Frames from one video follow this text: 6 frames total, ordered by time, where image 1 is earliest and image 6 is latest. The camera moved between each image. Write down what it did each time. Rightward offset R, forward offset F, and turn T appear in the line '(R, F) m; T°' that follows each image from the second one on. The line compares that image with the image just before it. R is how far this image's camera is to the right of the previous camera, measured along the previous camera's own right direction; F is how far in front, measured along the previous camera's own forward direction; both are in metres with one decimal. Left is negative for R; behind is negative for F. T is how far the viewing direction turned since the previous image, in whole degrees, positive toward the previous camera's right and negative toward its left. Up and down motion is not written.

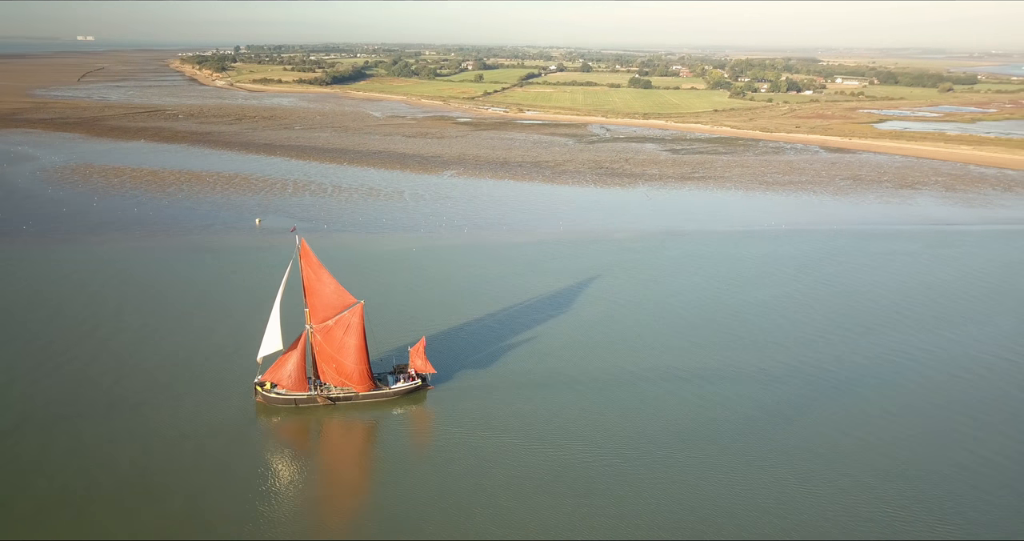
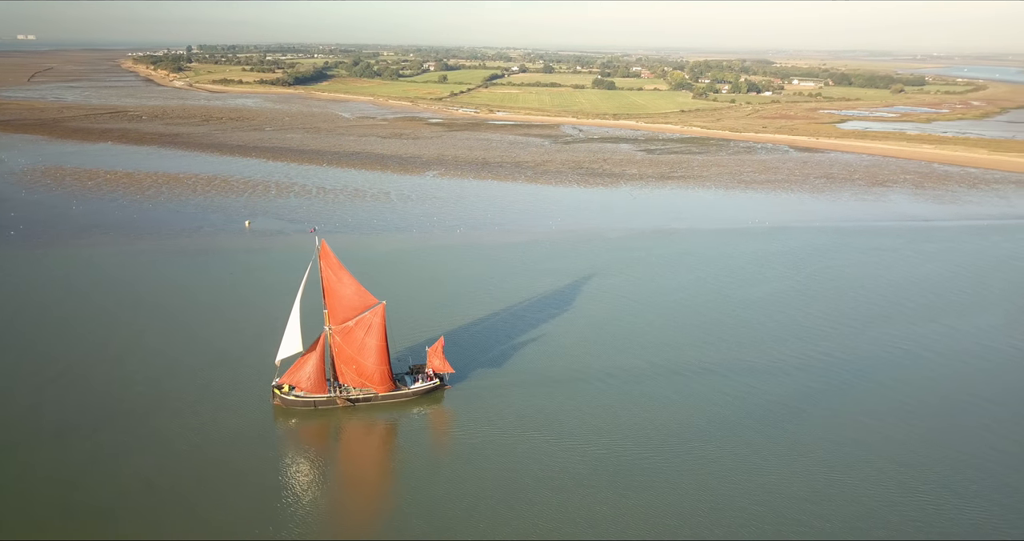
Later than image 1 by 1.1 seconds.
(-1.6, 0.0) m; +3°
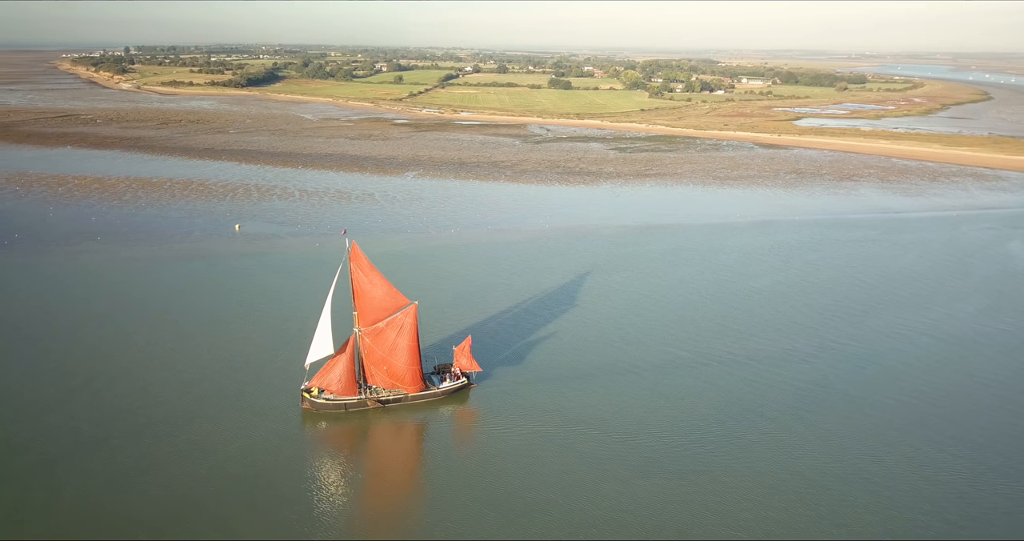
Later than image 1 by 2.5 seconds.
(-2.0, -0.1) m; +4°
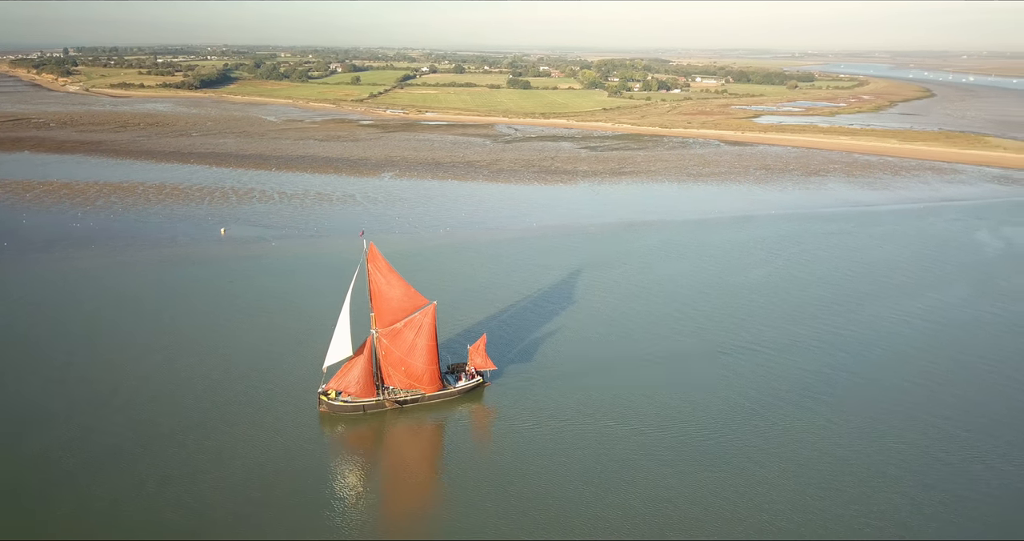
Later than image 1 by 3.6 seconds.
(-1.5, -0.1) m; +3°
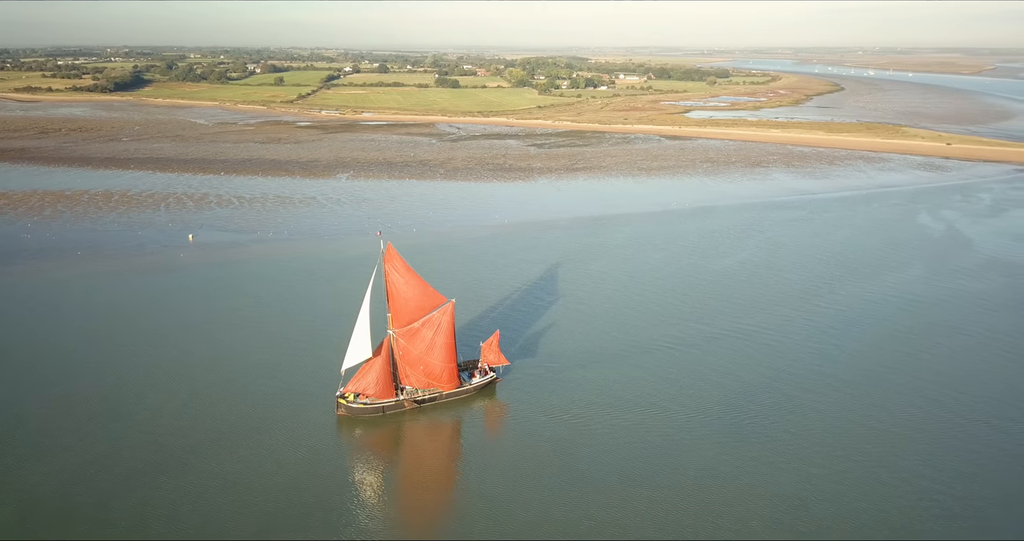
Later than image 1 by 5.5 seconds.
(-2.3, -0.2) m; +6°
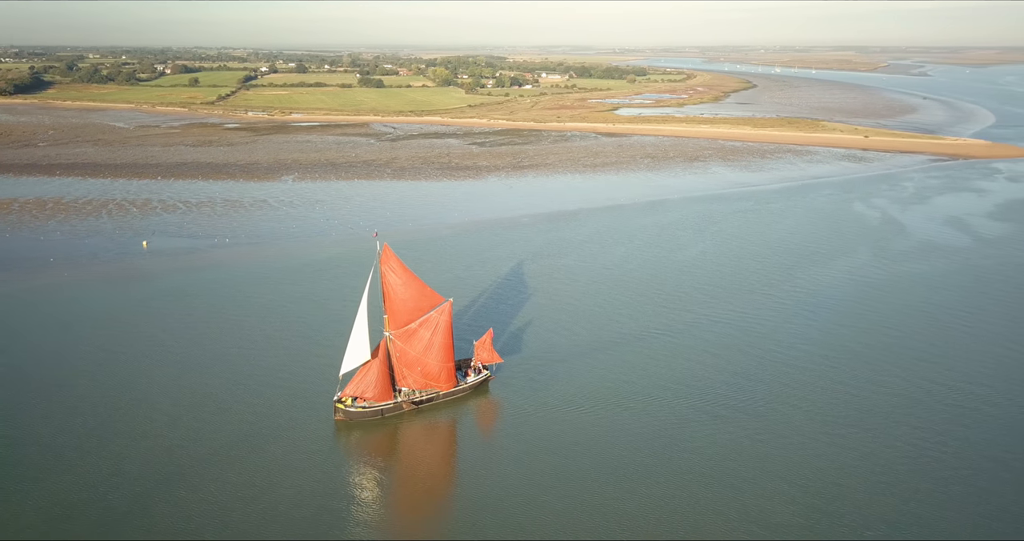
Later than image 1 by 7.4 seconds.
(-1.9, -0.2) m; +6°
